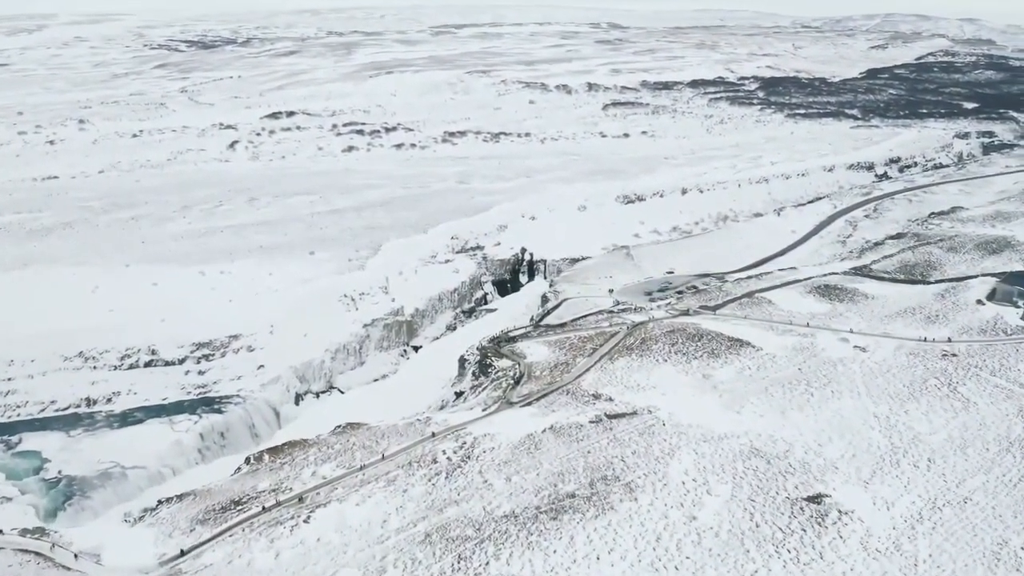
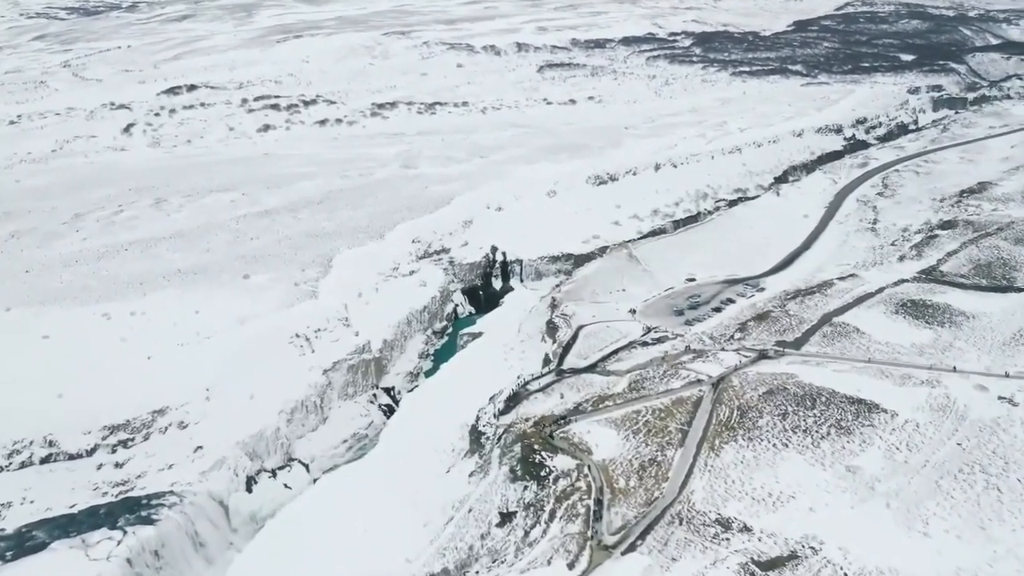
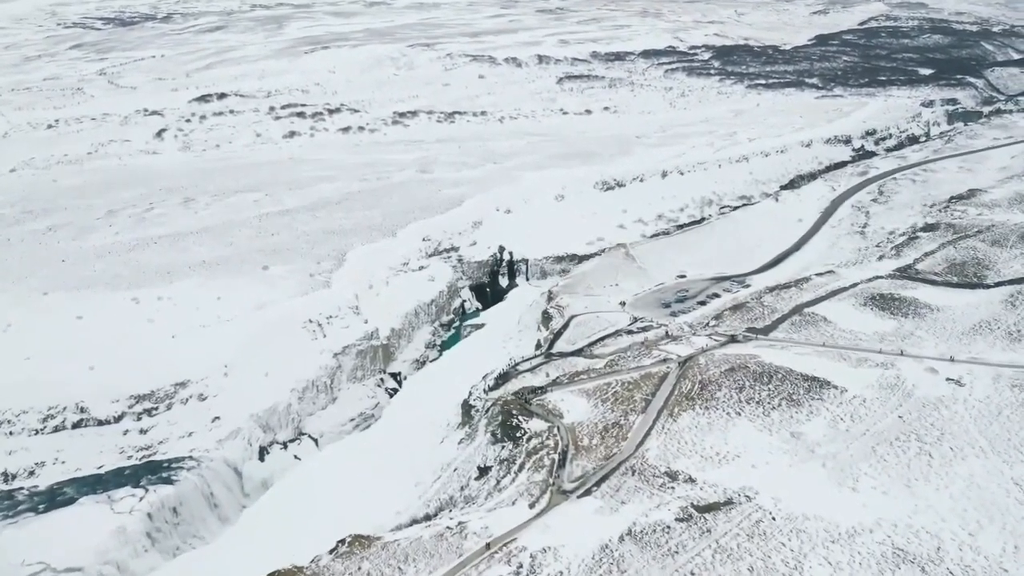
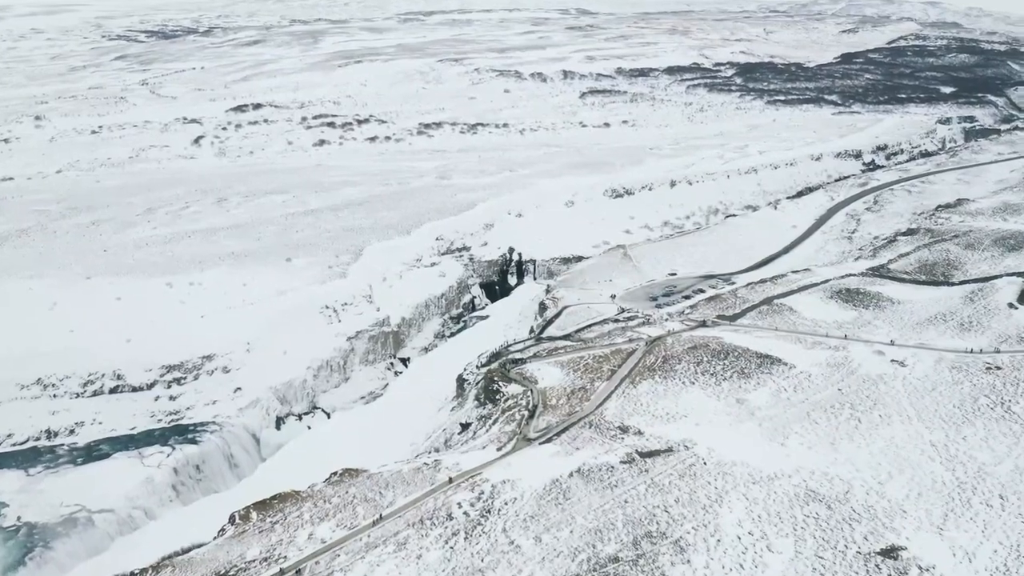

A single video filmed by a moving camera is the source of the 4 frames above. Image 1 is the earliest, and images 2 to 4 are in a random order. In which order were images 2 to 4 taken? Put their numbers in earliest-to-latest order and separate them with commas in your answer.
4, 3, 2
